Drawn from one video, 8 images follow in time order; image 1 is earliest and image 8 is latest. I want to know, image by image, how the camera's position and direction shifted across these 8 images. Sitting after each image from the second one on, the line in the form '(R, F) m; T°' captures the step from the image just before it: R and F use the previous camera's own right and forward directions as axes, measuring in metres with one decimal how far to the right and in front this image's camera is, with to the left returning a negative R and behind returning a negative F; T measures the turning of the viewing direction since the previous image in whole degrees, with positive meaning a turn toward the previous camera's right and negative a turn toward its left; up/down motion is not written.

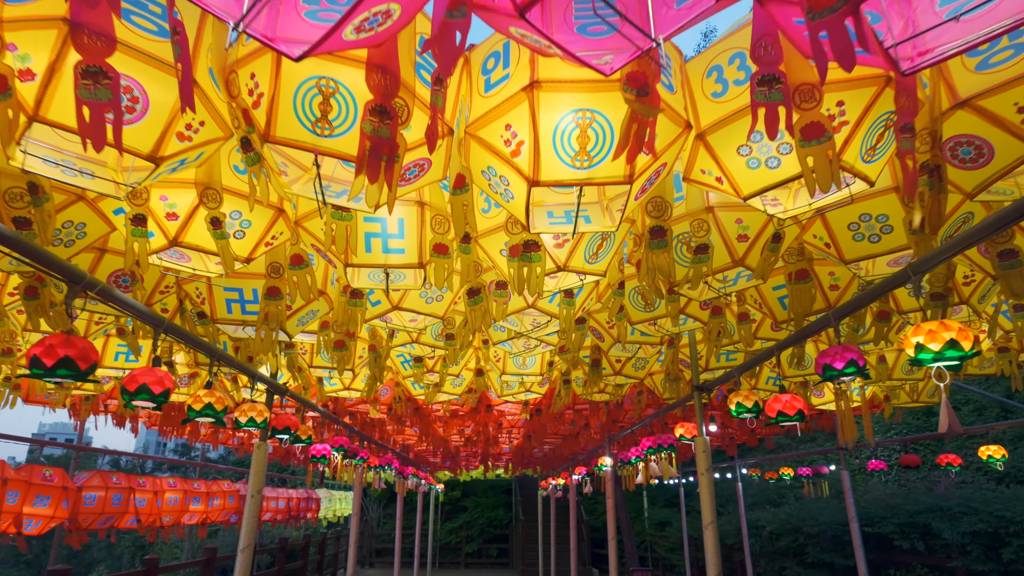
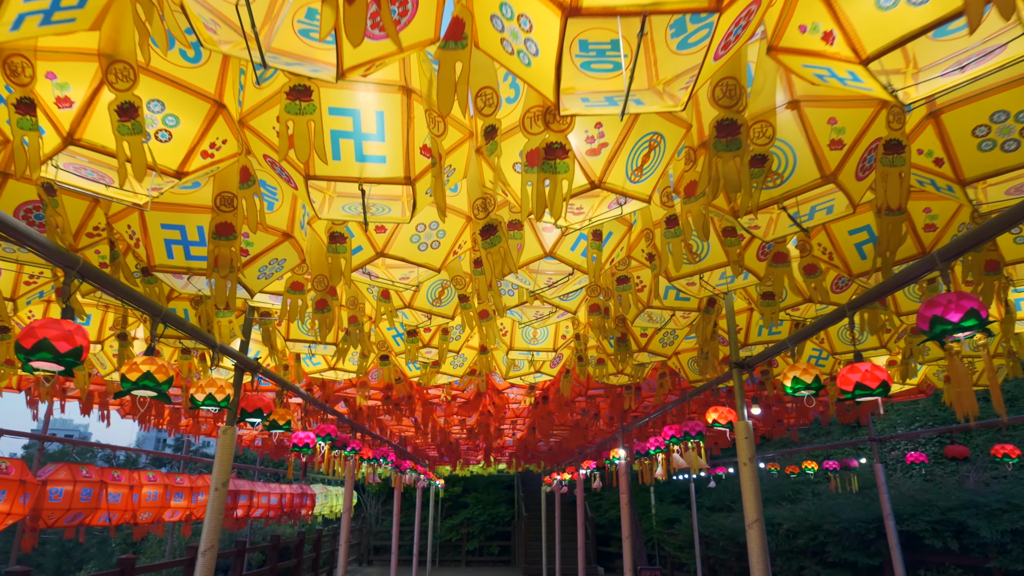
(-0.1, +1.2) m; 0°
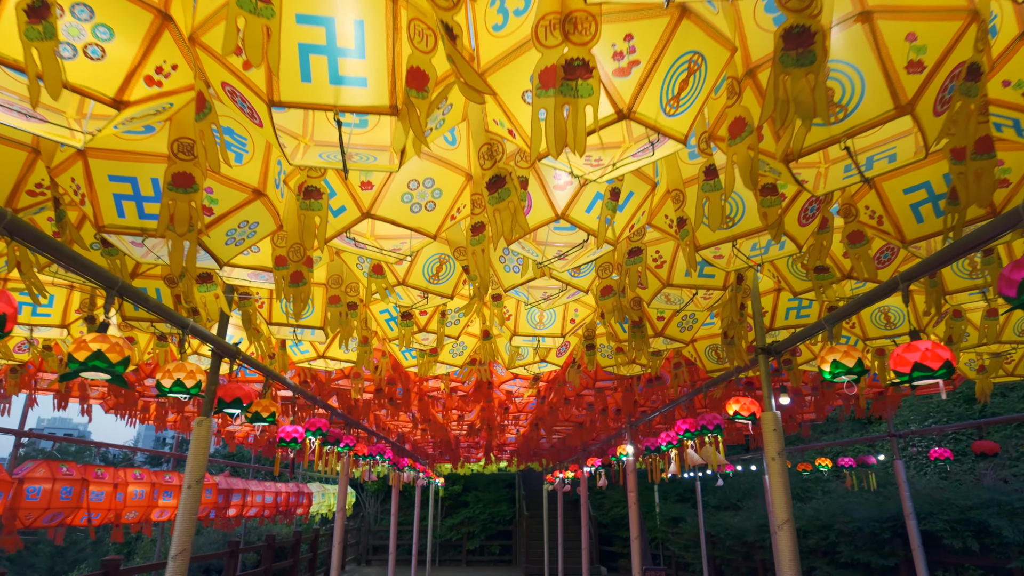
(0.0, +0.6) m; 0°
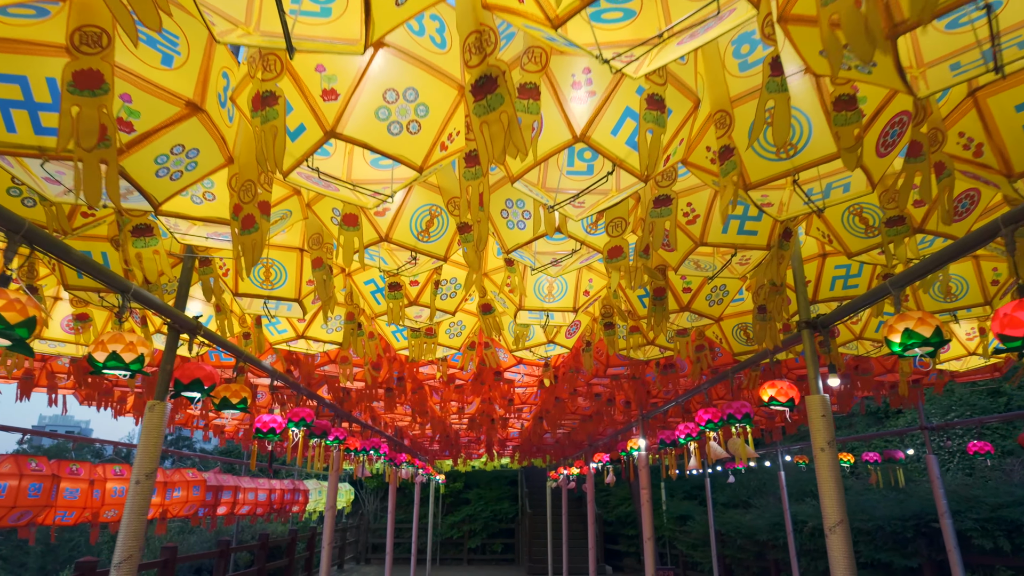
(0.0, +0.9) m; 0°
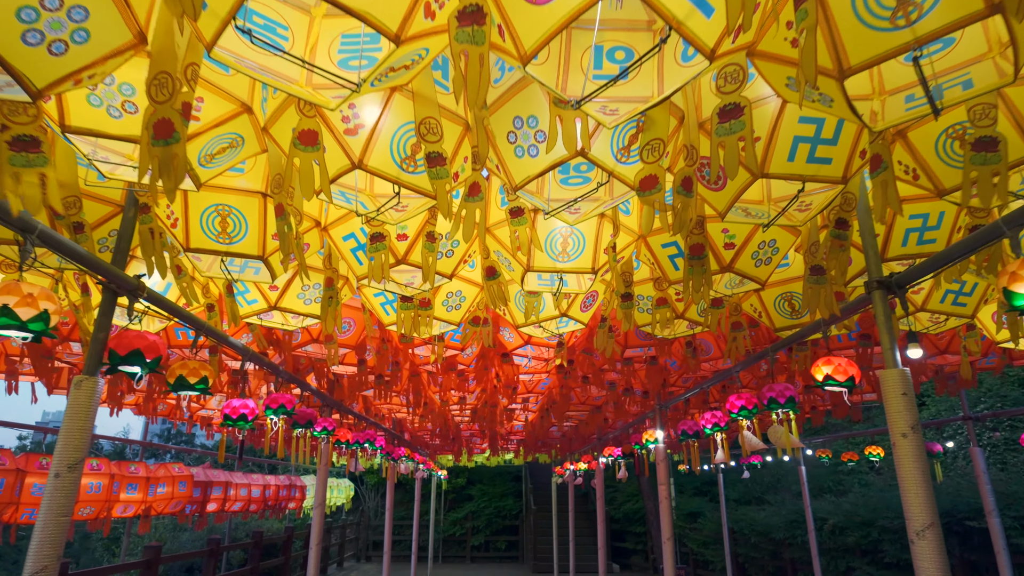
(0.0, +1.0) m; 0°
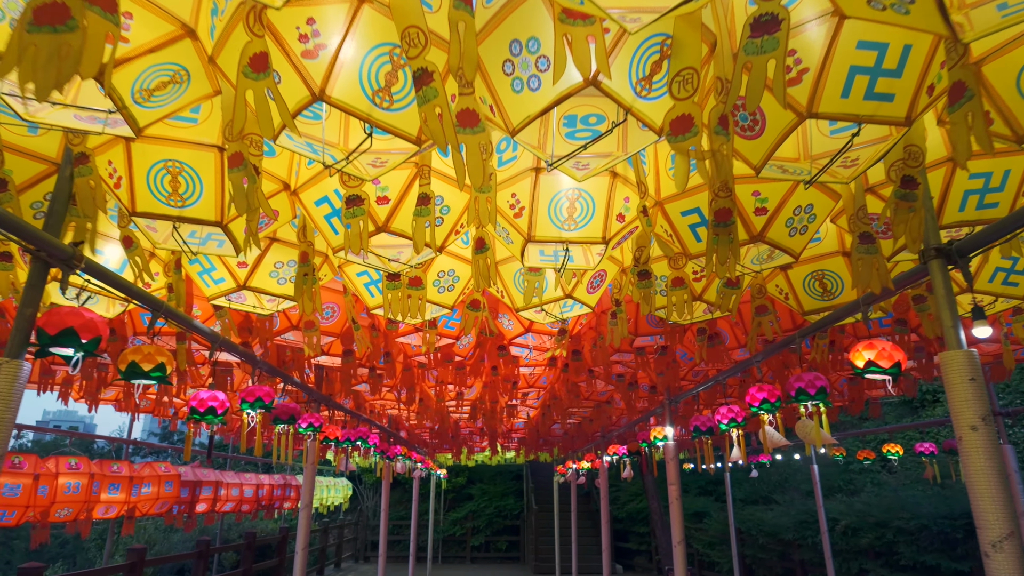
(0.0, +0.7) m; 0°
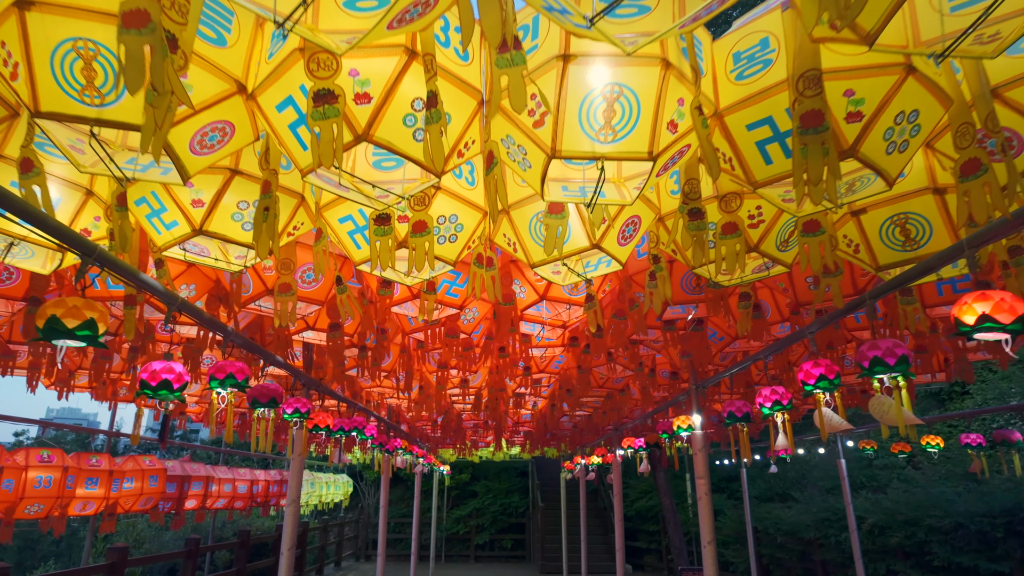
(-0.1, +1.0) m; 0°
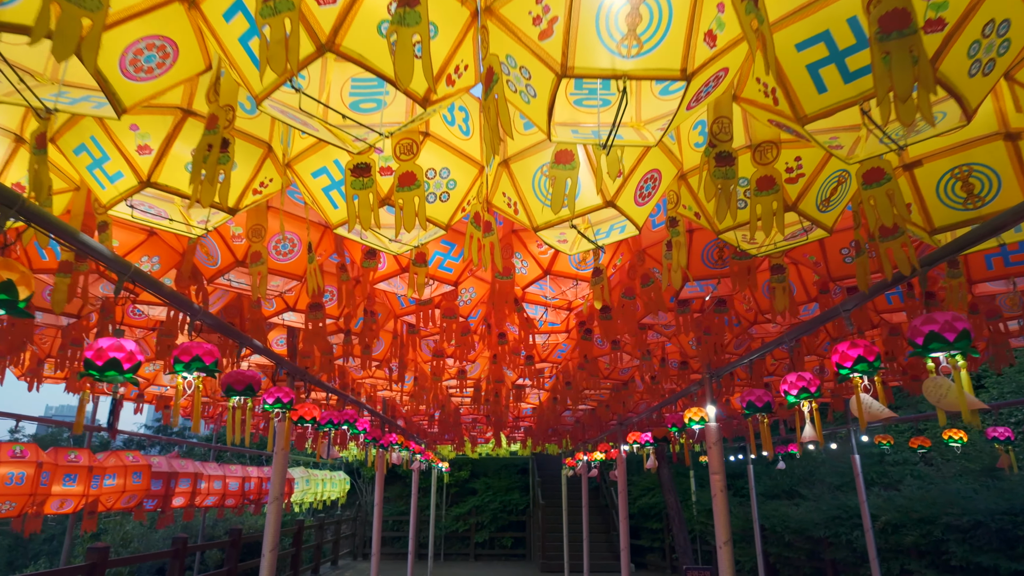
(0.0, +0.6) m; 0°
